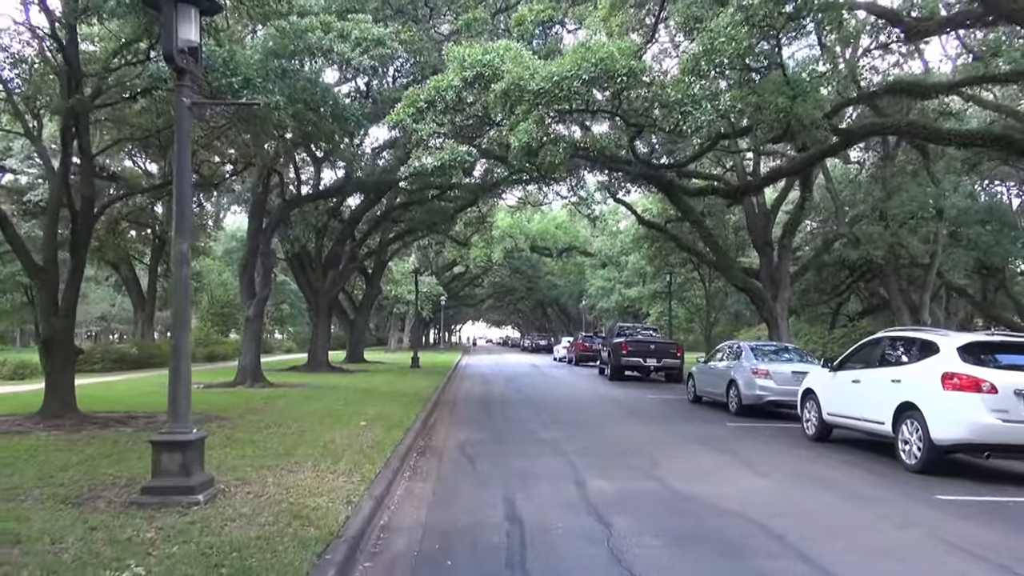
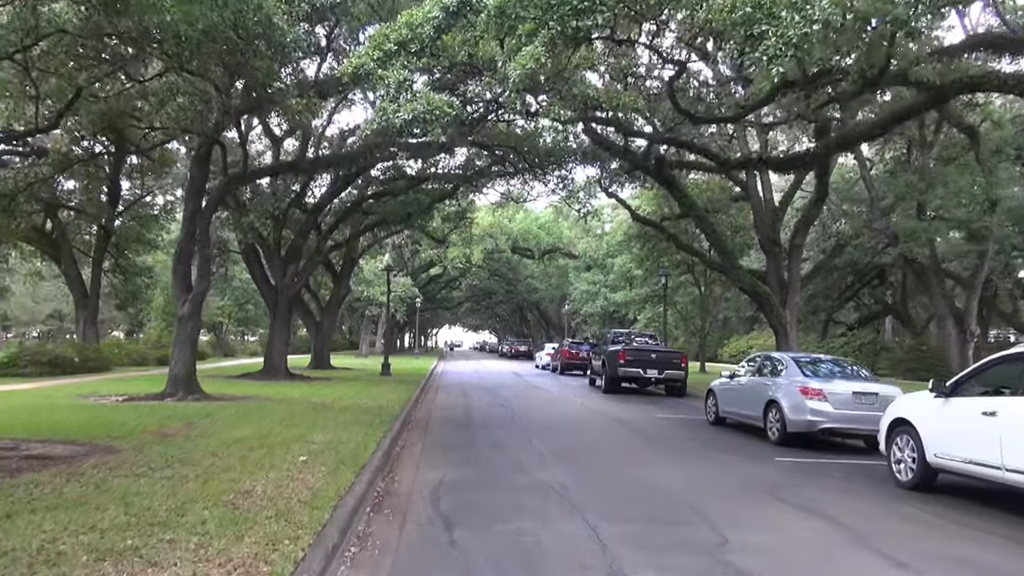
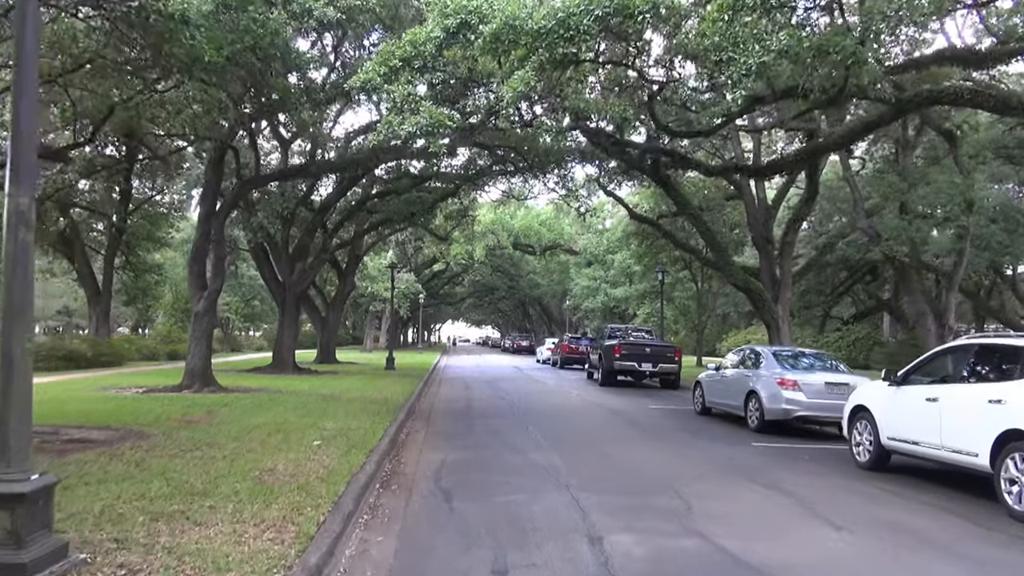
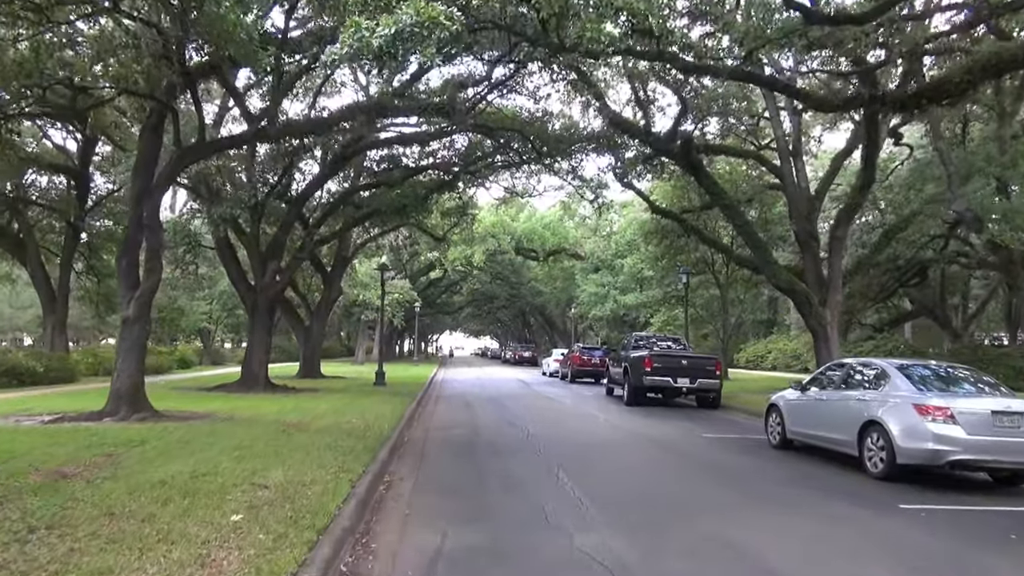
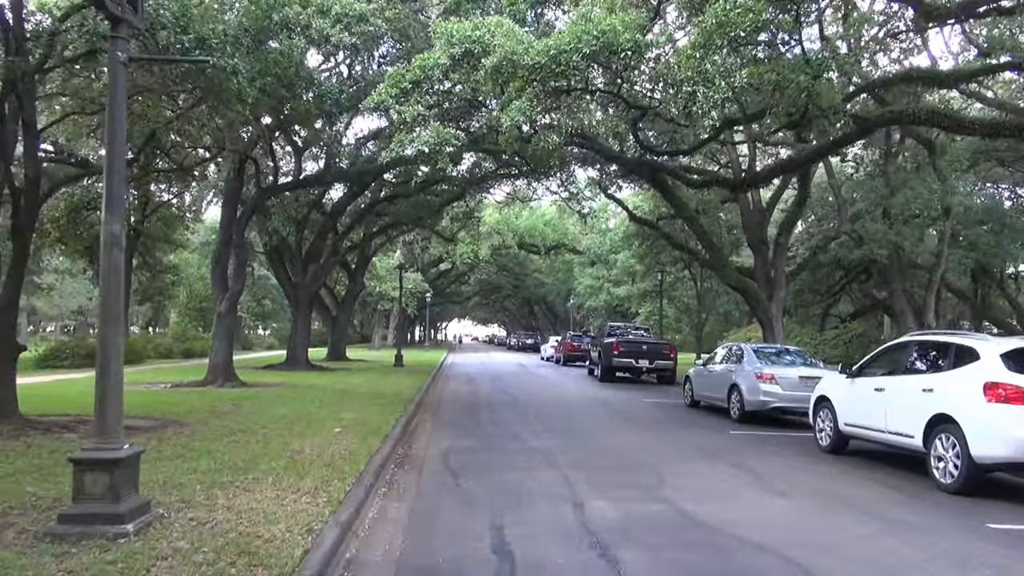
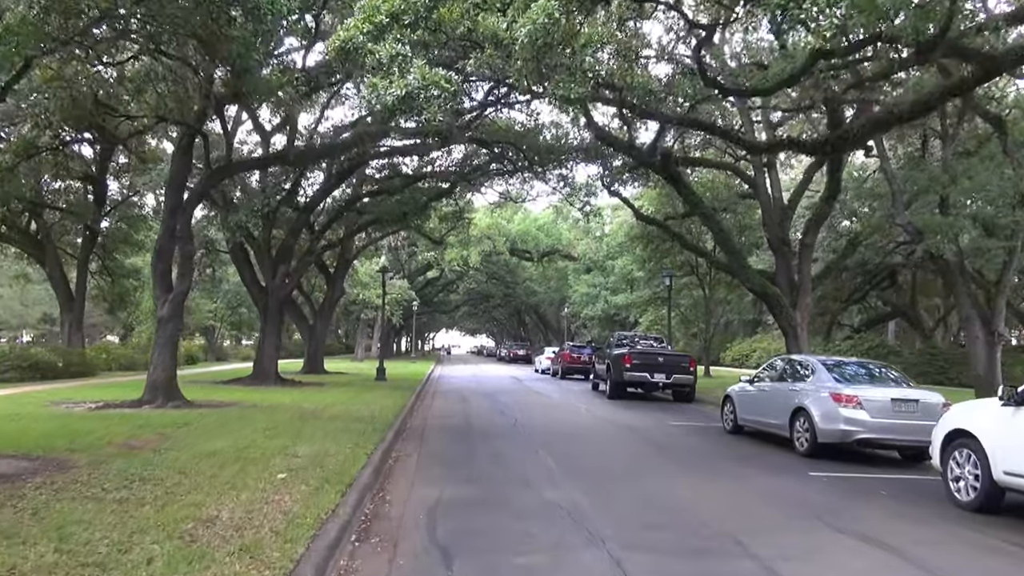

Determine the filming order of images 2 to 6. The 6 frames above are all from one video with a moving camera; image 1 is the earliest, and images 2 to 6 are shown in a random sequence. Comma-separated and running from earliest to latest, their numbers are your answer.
5, 3, 2, 6, 4
